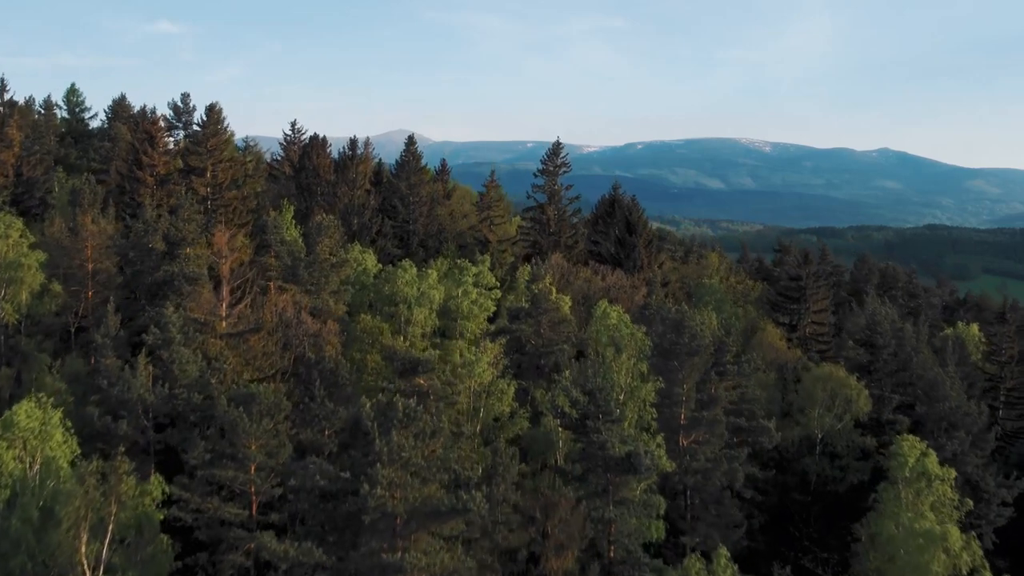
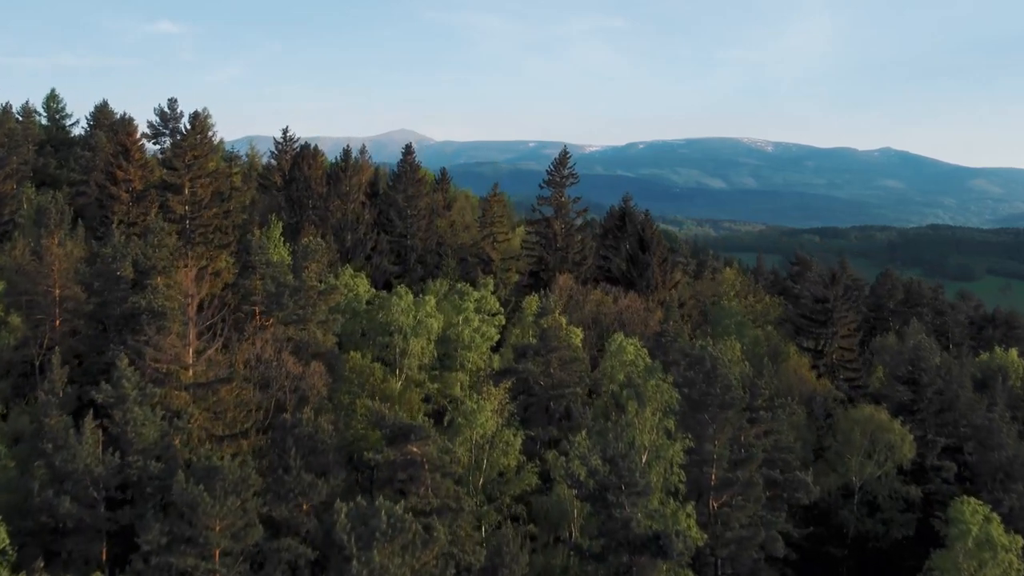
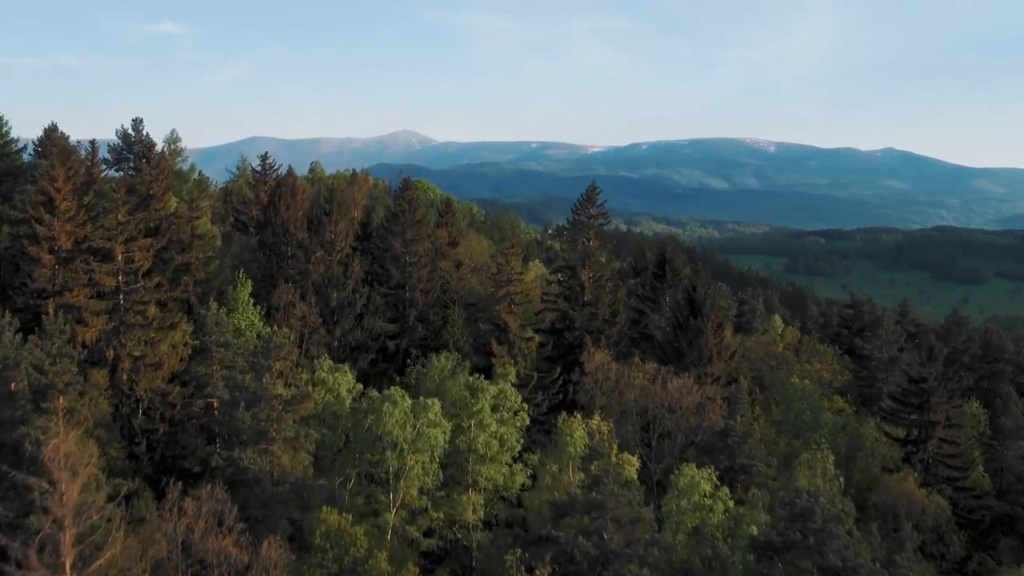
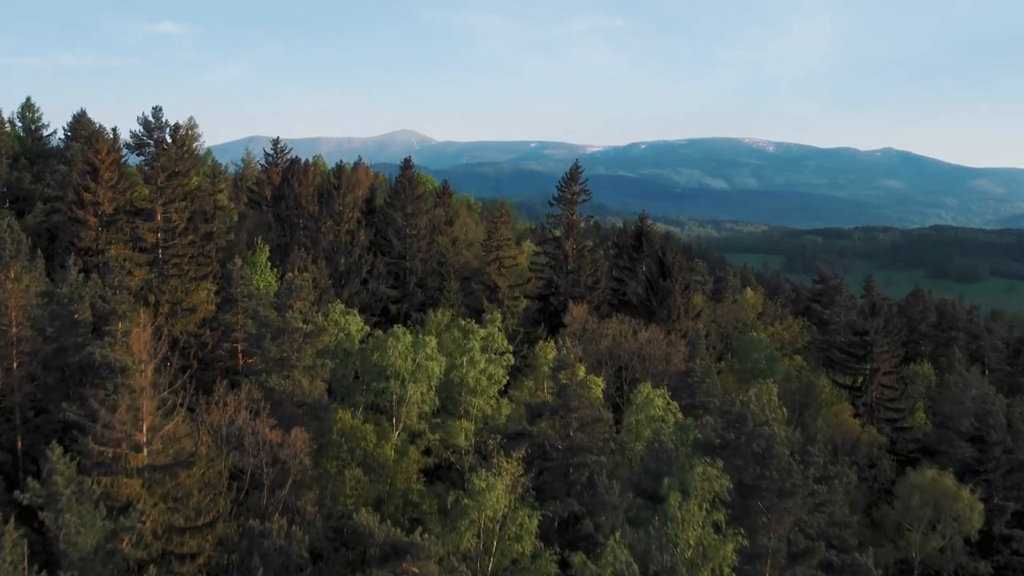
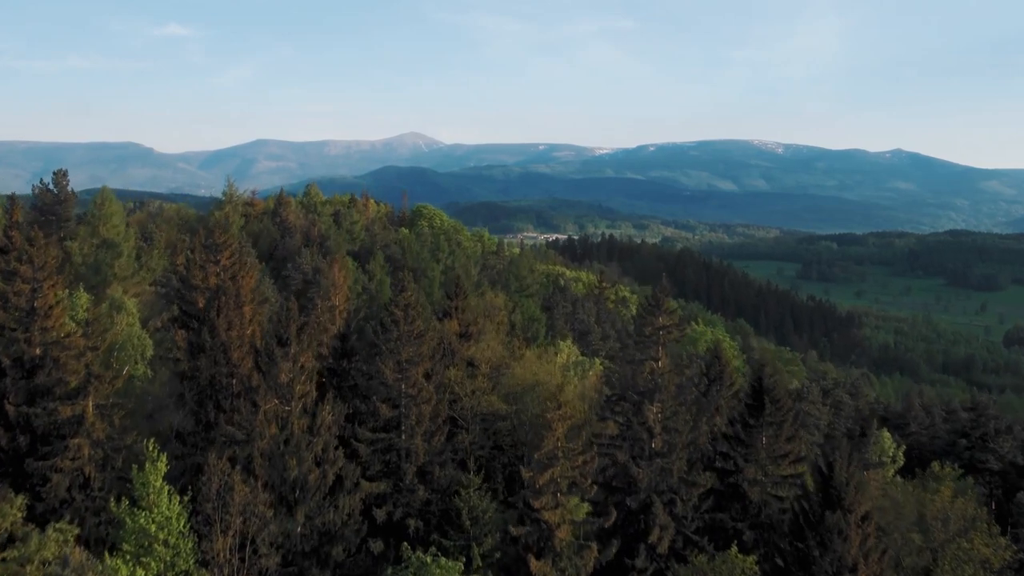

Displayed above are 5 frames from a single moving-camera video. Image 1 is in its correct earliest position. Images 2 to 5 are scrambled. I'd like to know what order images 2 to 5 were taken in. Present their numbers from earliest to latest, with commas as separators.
2, 4, 3, 5
